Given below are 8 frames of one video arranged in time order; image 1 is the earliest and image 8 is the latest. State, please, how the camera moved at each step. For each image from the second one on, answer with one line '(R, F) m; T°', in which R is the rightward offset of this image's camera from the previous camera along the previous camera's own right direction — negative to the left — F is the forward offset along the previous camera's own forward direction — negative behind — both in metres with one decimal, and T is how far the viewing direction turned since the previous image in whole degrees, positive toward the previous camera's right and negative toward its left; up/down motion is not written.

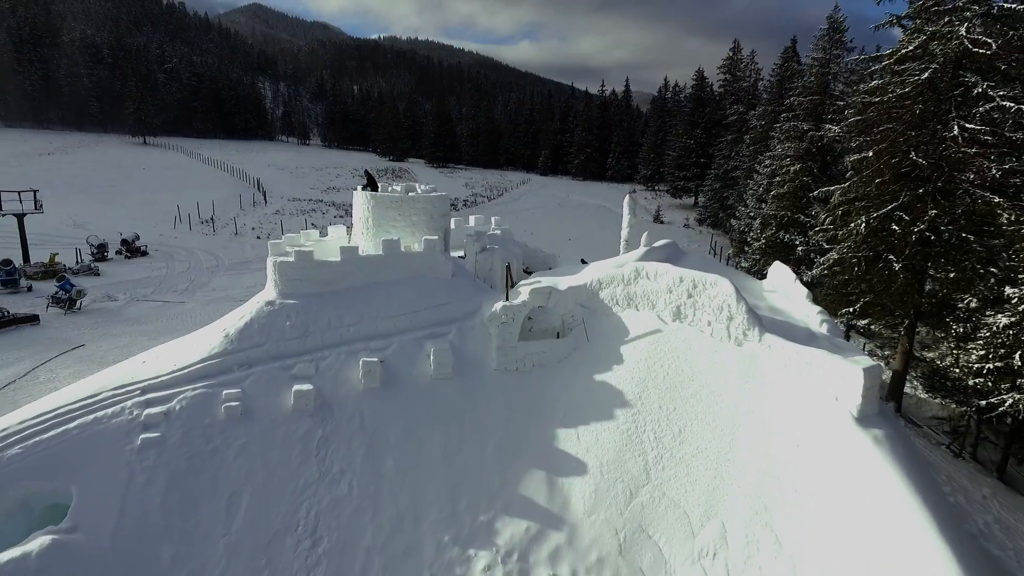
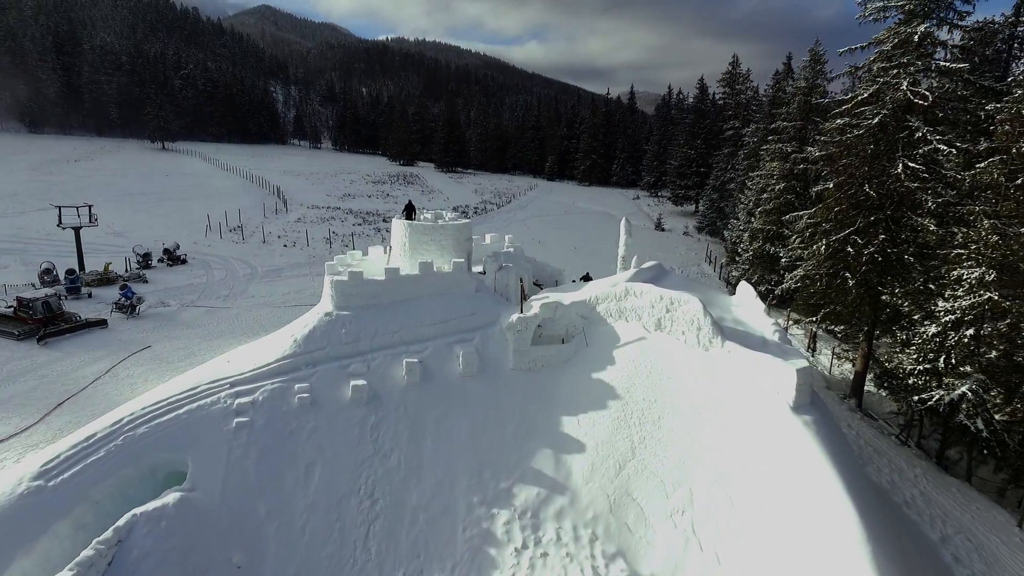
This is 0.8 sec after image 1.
(-0.1, -2.0) m; -1°
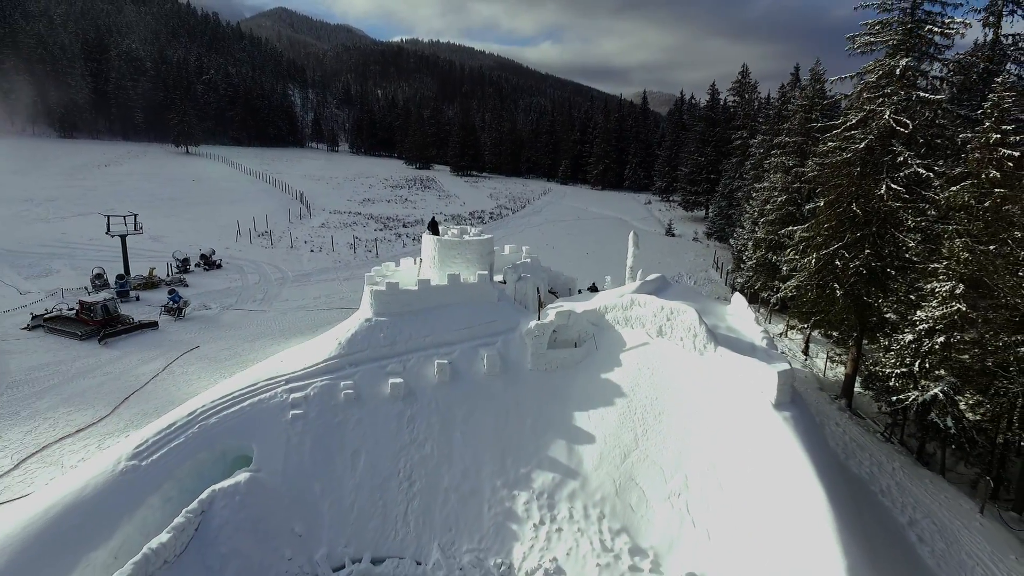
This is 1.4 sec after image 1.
(-0.1, -1.4) m; -1°
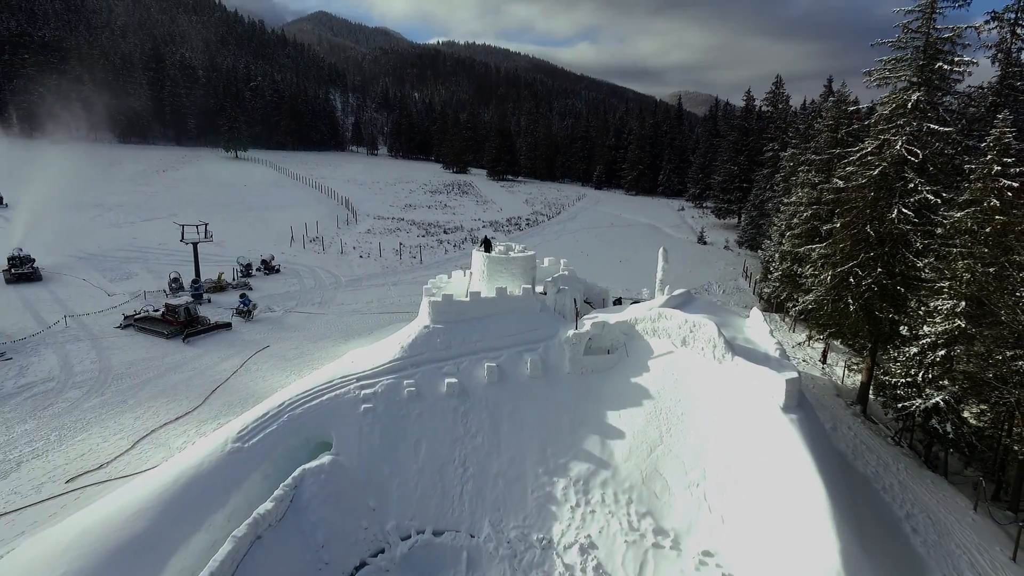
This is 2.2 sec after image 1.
(-0.2, -1.7) m; -3°
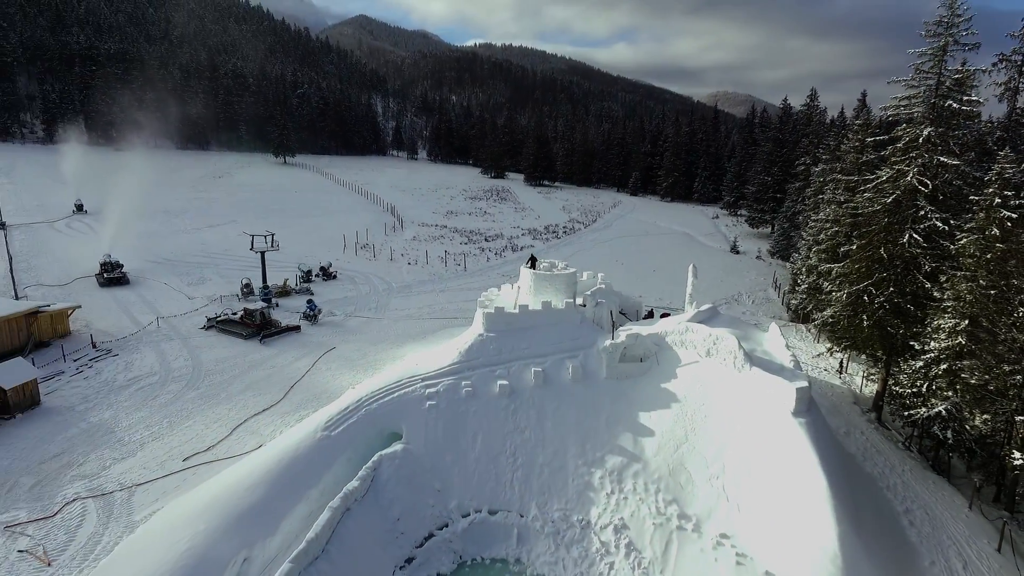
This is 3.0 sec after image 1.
(-0.3, -2.0) m; -3°
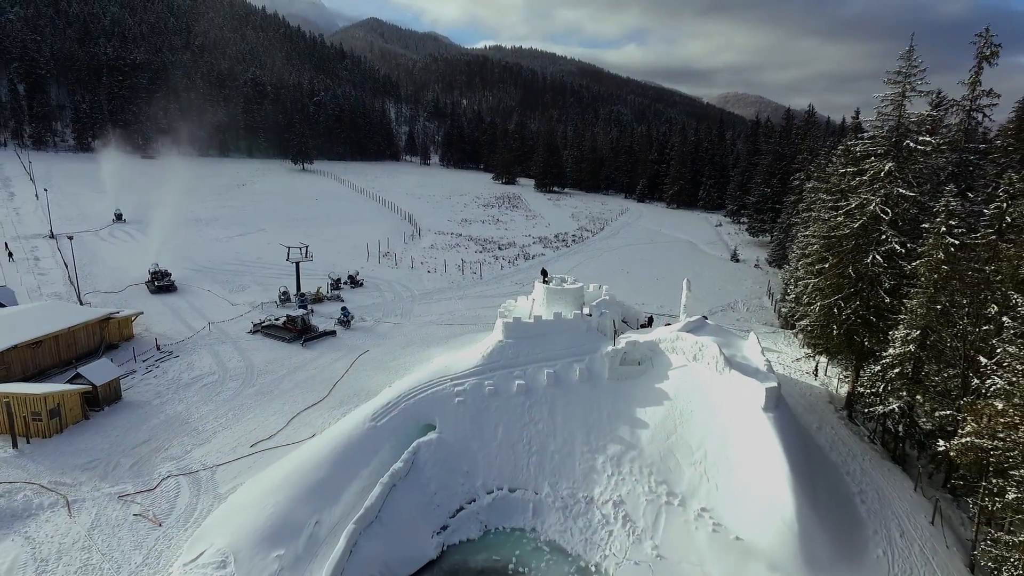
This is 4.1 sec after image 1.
(-0.2, -2.6) m; -1°
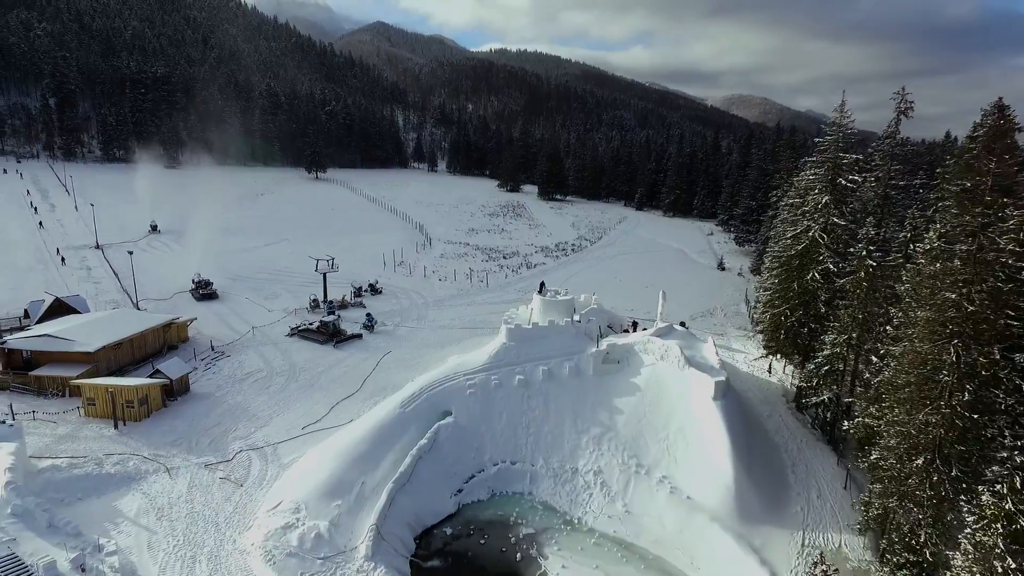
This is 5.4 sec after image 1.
(+0.1, -4.0) m; 0°
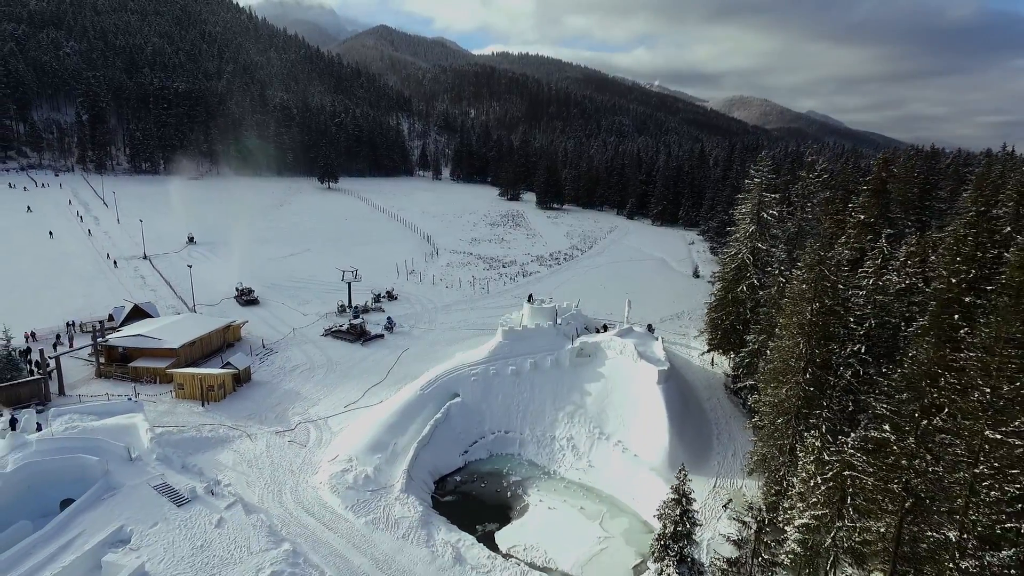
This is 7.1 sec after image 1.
(+0.4, -6.3) m; 0°
